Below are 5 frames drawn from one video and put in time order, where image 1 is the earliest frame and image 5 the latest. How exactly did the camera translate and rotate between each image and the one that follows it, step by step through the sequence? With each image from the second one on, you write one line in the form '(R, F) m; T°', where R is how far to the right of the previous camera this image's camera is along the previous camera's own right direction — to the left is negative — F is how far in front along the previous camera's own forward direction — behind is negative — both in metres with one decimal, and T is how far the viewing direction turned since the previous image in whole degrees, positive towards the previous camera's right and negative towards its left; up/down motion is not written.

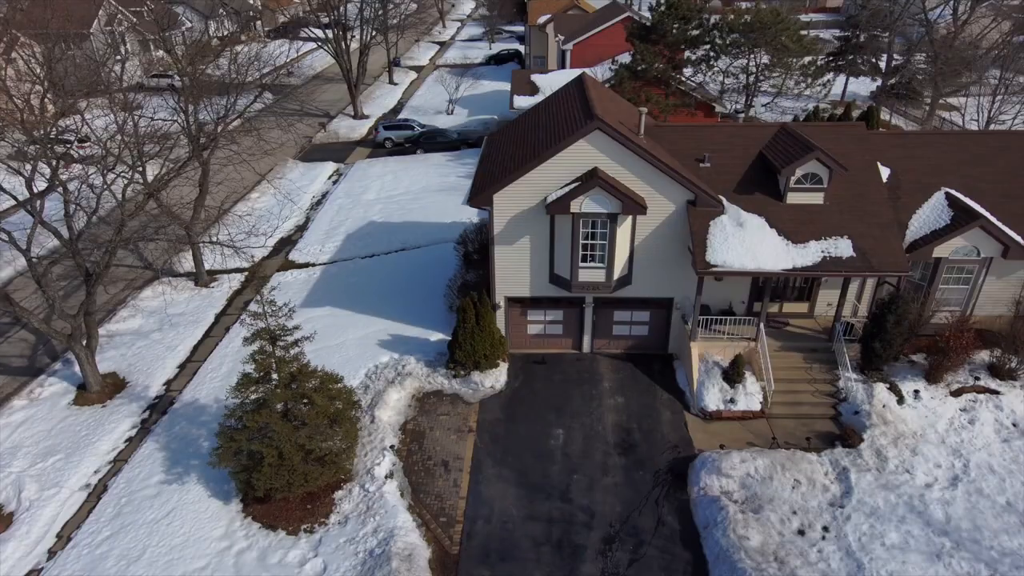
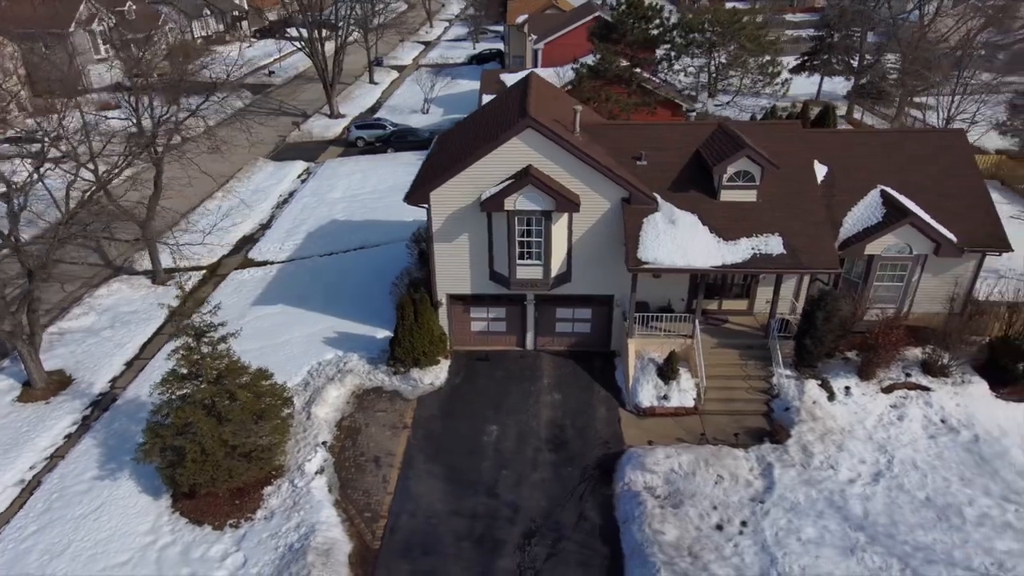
(+1.3, -0.1) m; 0°
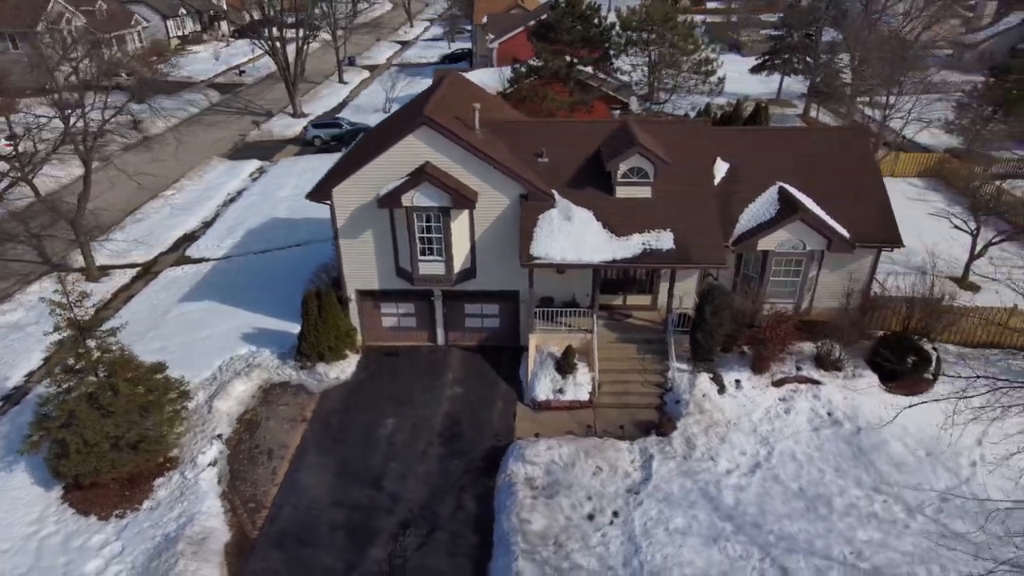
(+2.1, -0.2) m; 0°
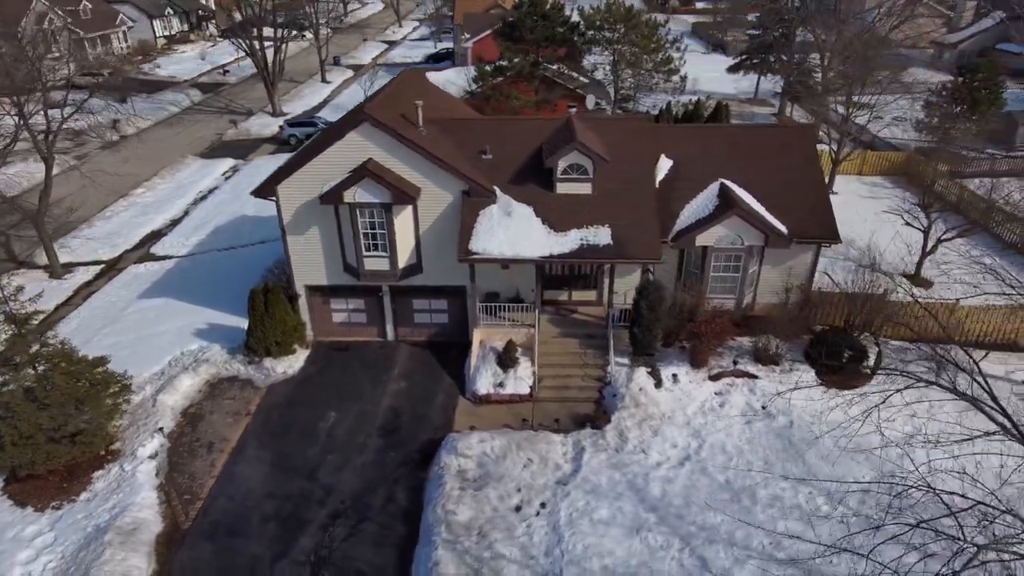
(+1.2, -0.2) m; 0°
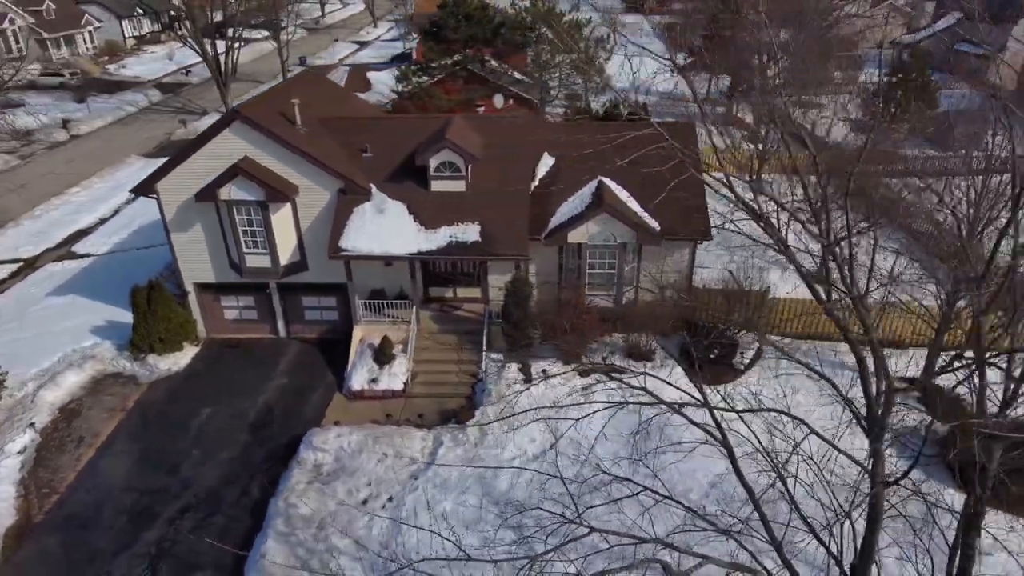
(+2.6, -0.2) m; 0°
